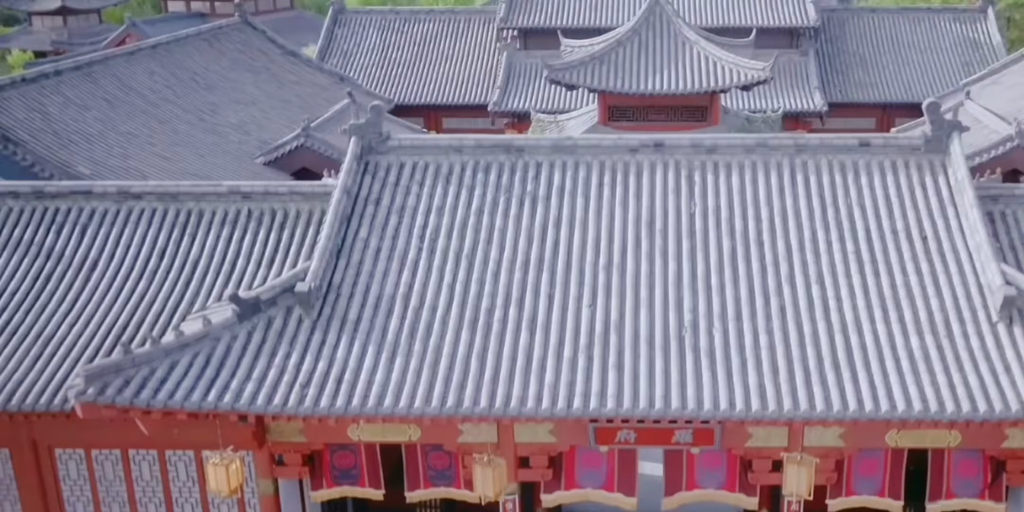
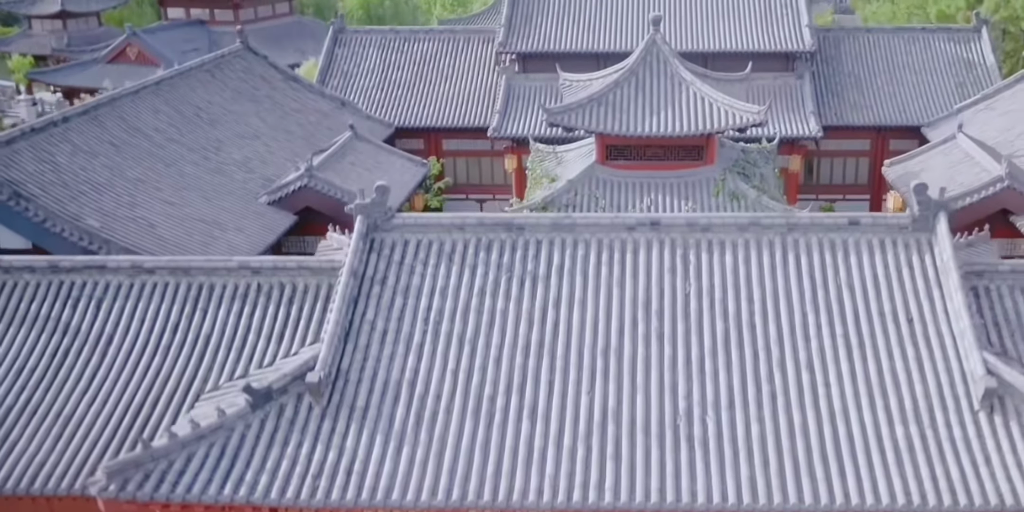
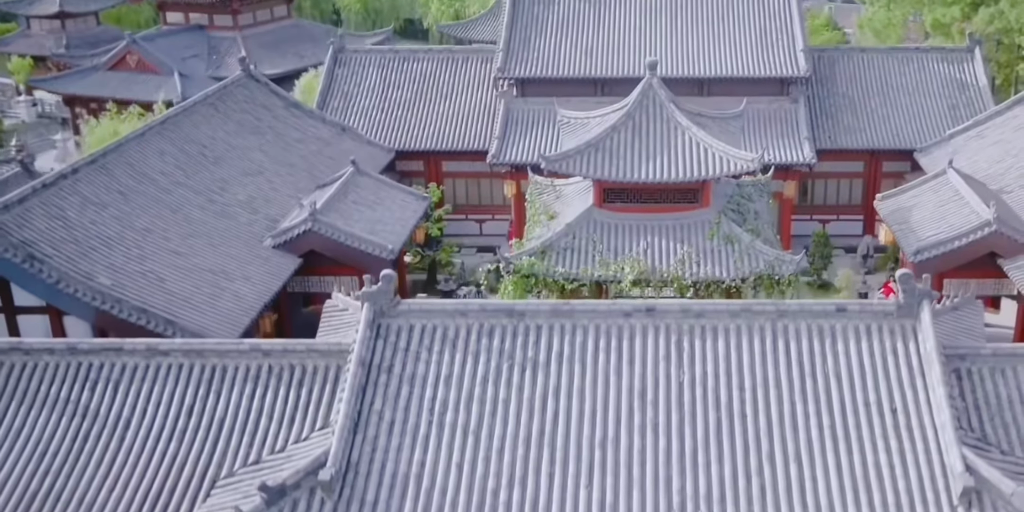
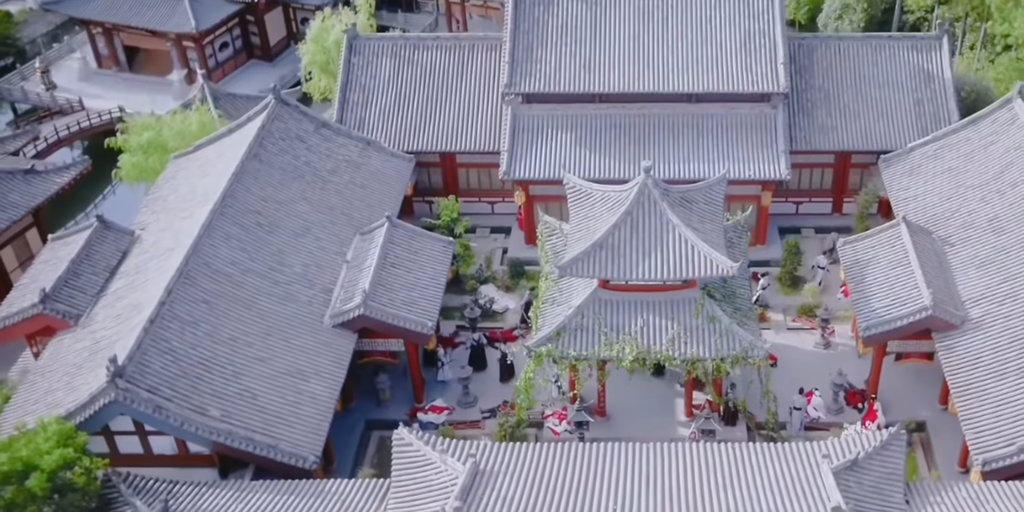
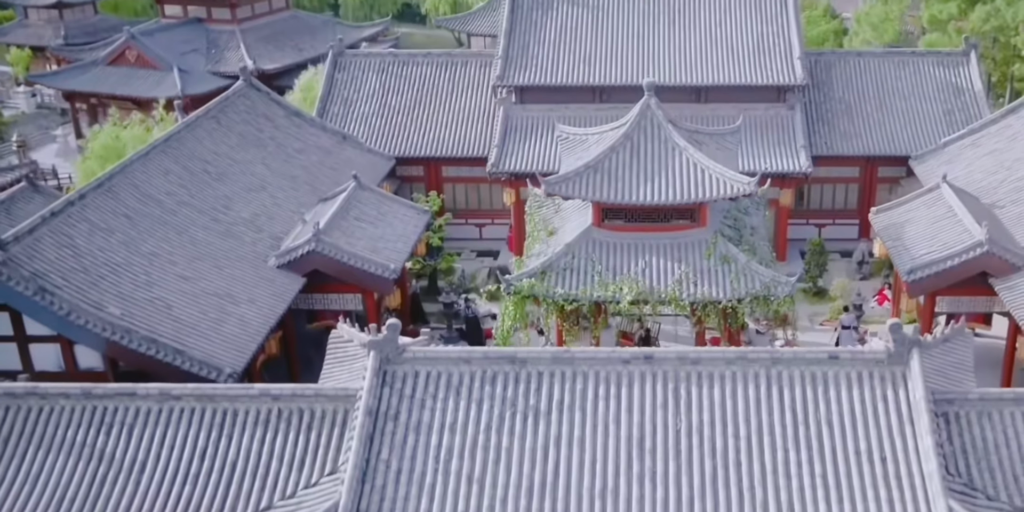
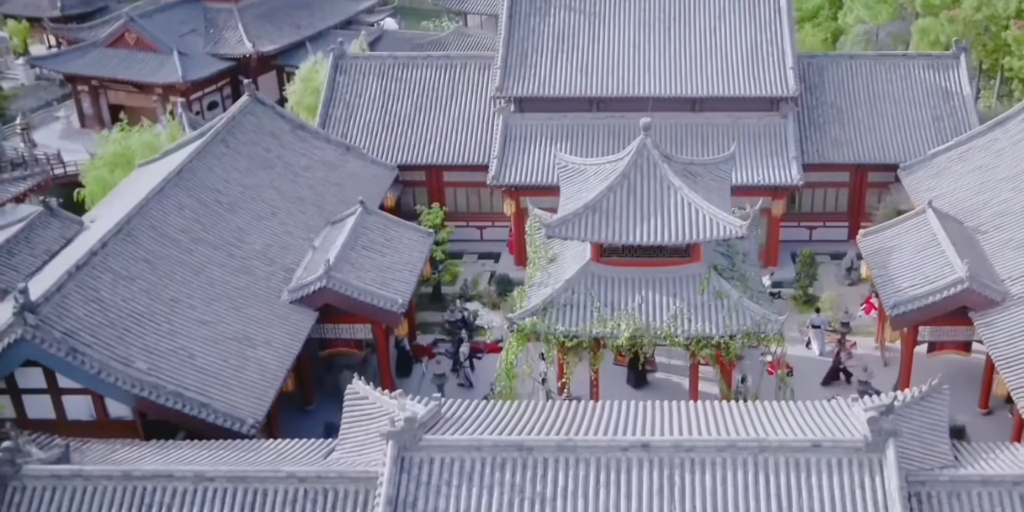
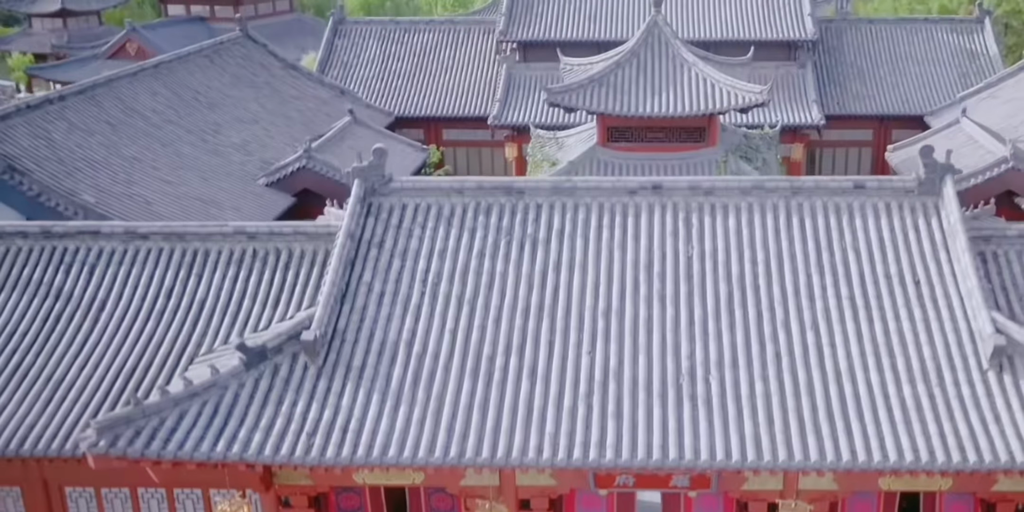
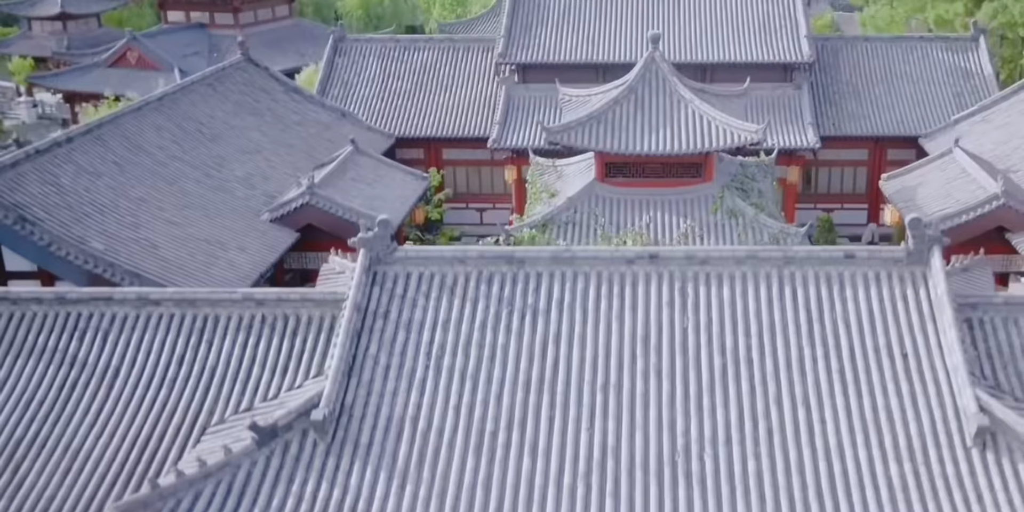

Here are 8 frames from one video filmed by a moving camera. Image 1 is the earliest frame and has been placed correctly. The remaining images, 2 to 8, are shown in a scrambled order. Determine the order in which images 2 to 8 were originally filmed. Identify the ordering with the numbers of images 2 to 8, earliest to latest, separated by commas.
7, 2, 8, 3, 5, 6, 4
